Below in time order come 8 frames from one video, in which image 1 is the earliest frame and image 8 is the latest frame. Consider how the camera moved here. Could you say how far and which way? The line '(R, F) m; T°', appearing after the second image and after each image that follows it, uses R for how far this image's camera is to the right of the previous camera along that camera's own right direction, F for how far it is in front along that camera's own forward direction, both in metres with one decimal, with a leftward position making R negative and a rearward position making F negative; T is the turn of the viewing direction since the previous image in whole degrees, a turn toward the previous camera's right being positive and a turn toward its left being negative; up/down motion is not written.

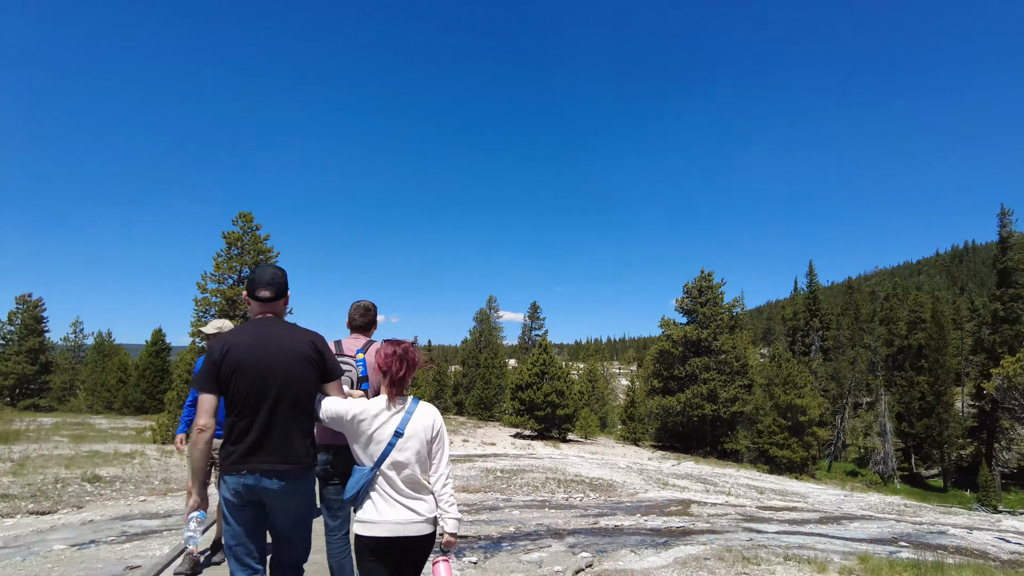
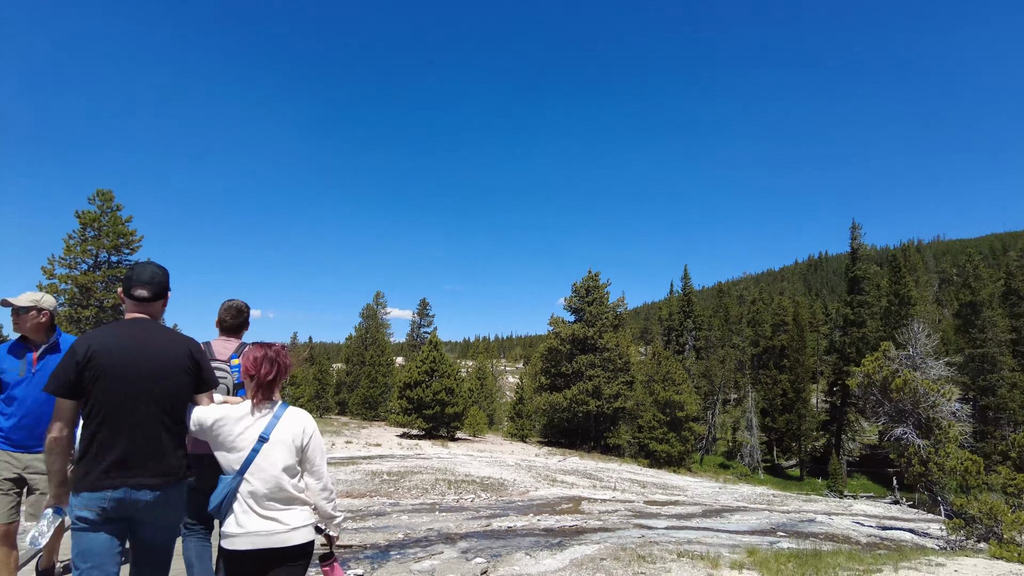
(-0.2, +0.7) m; +13°
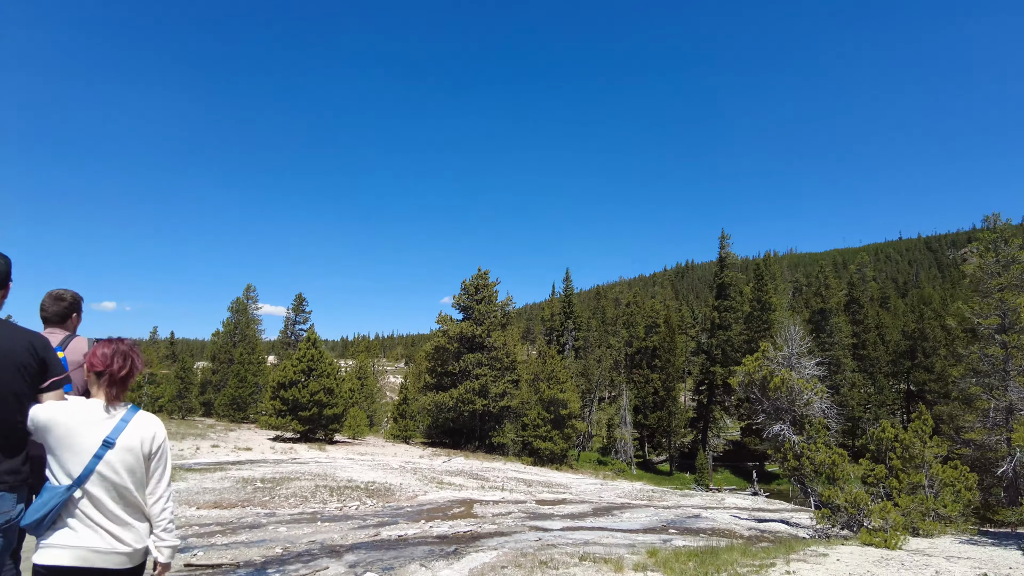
(-0.3, +0.7) m; +14°
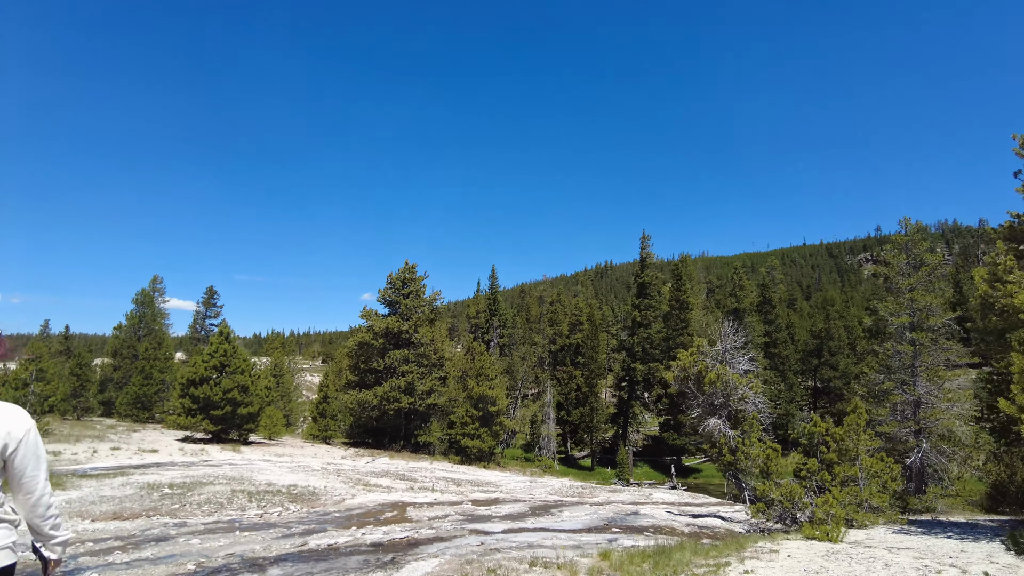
(-0.5, +0.4) m; +9°
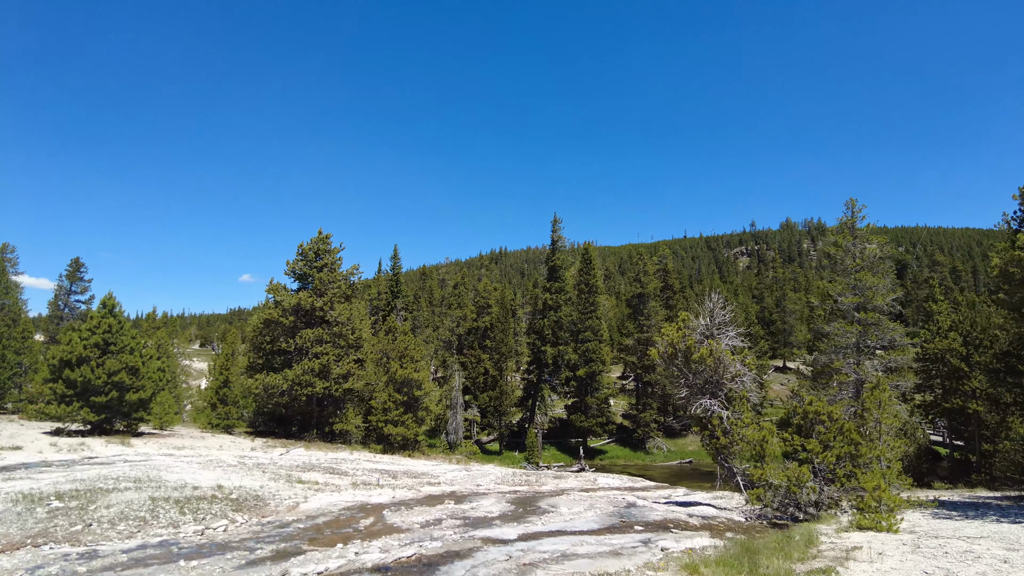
(-2.5, +1.4) m; +12°
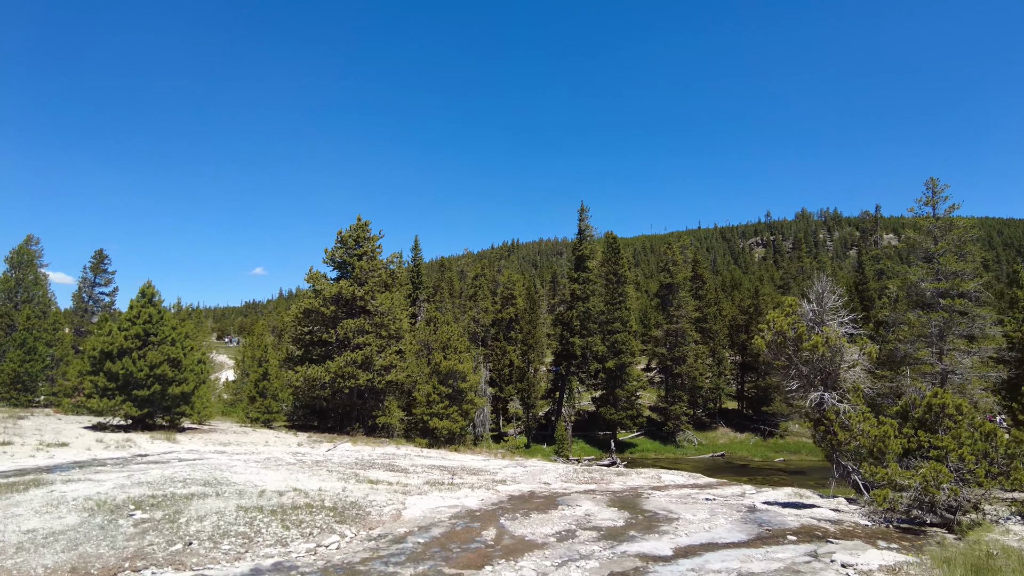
(-2.9, +1.6) m; -1°
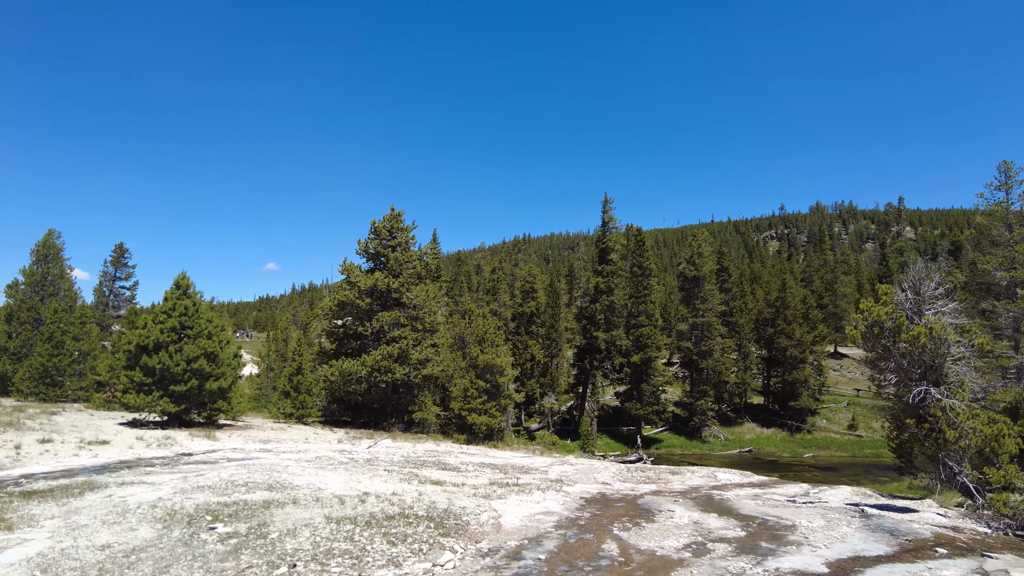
(-2.2, +1.2) m; -1°
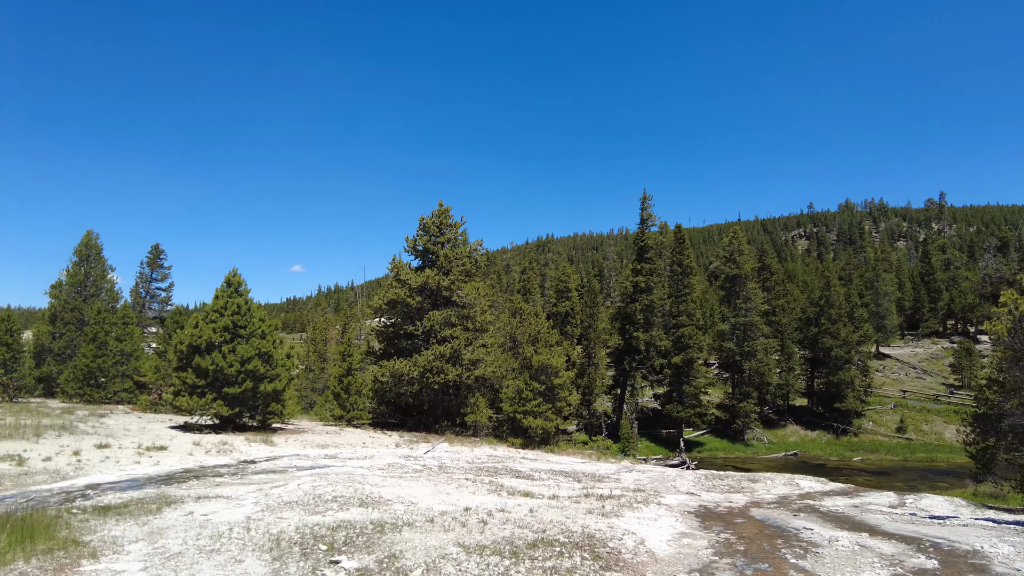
(-2.3, +1.5) m; -2°
